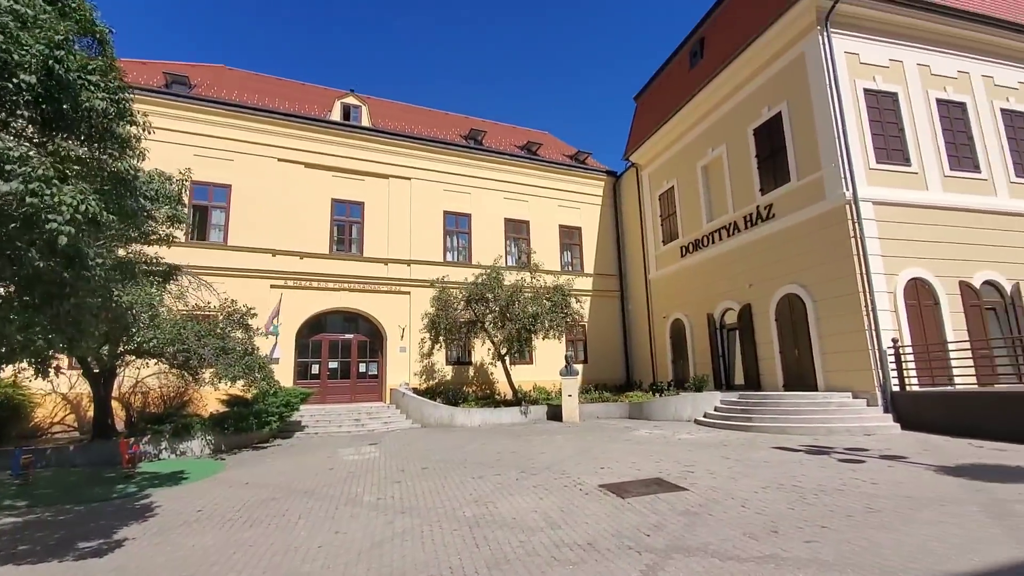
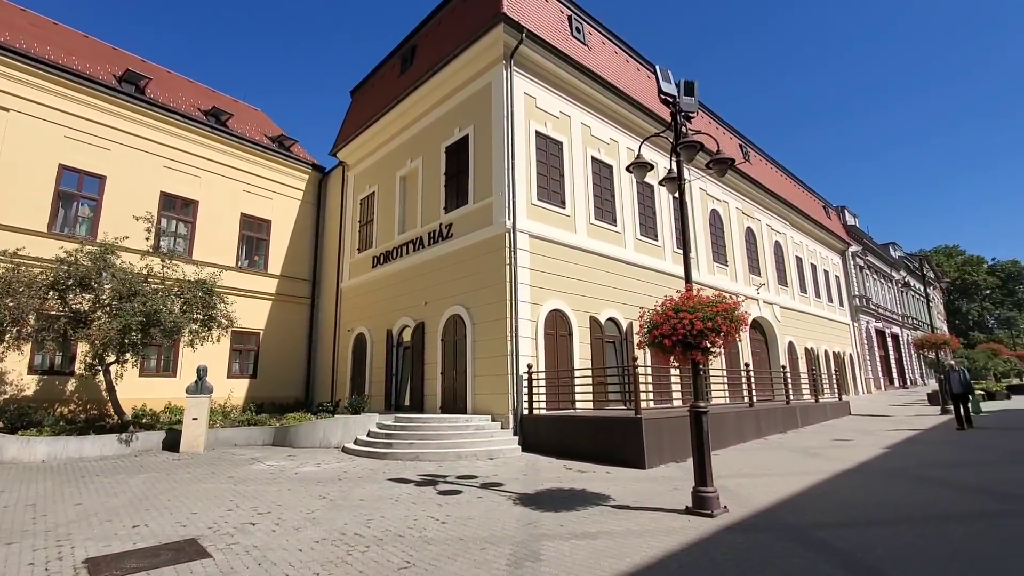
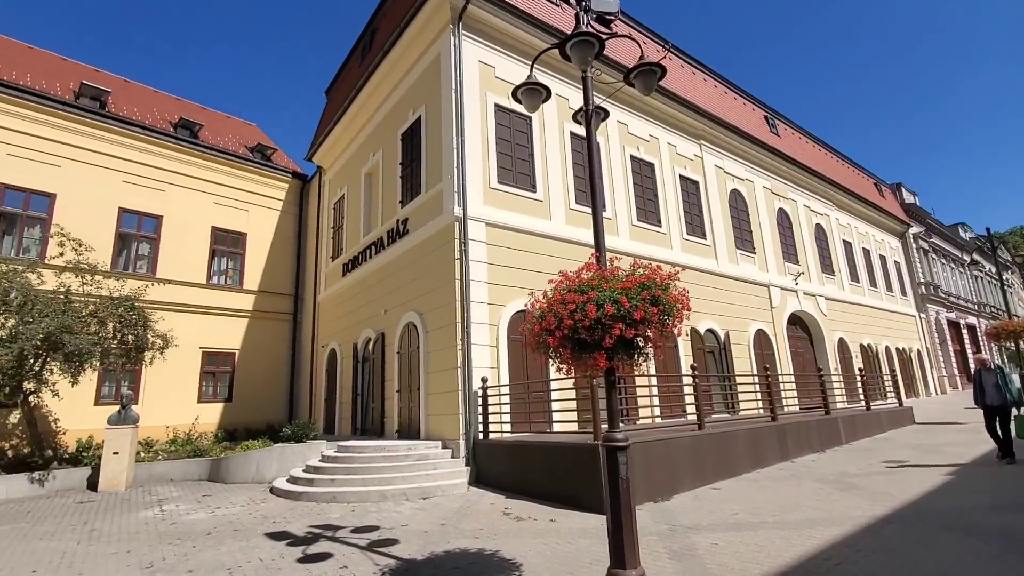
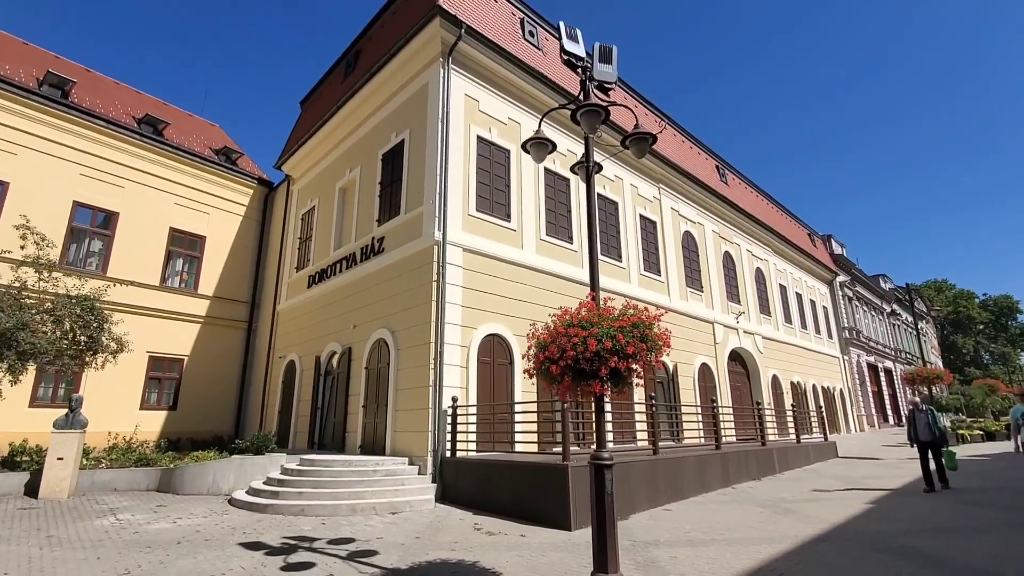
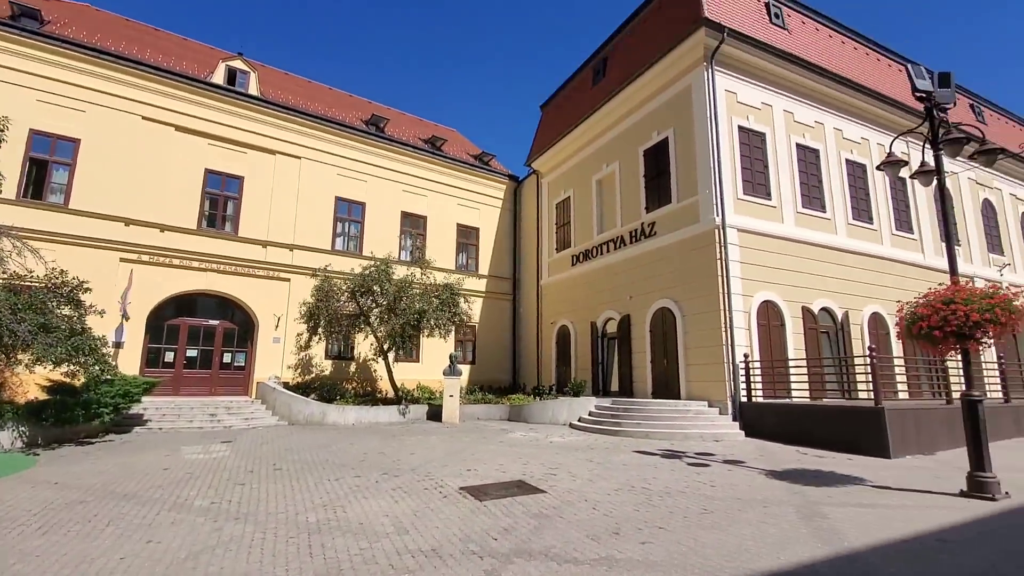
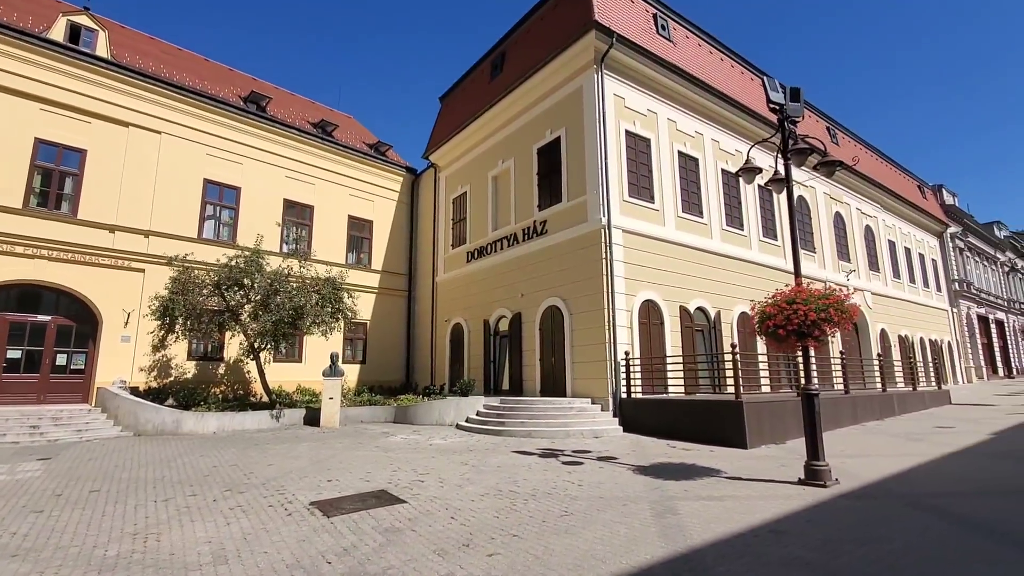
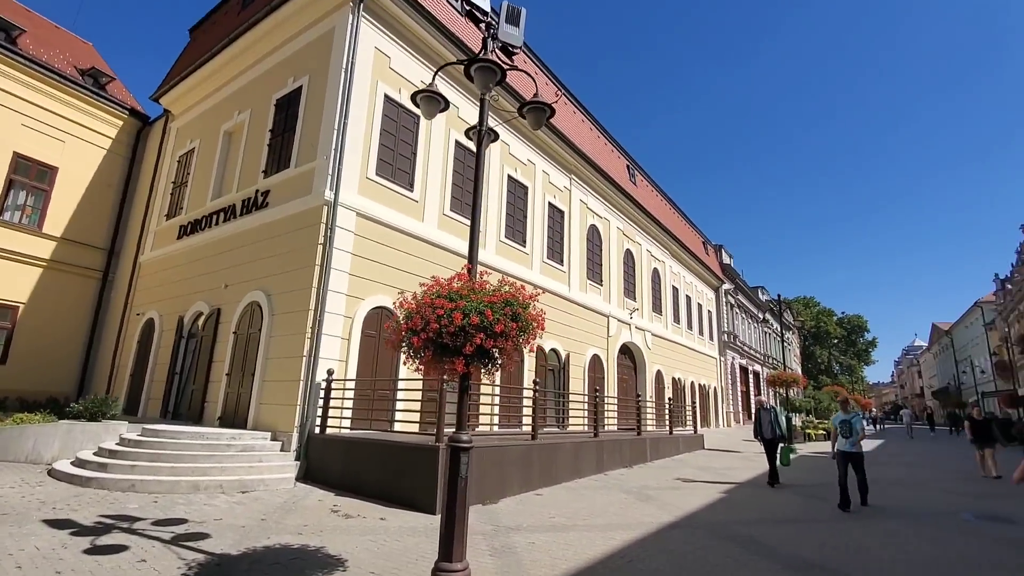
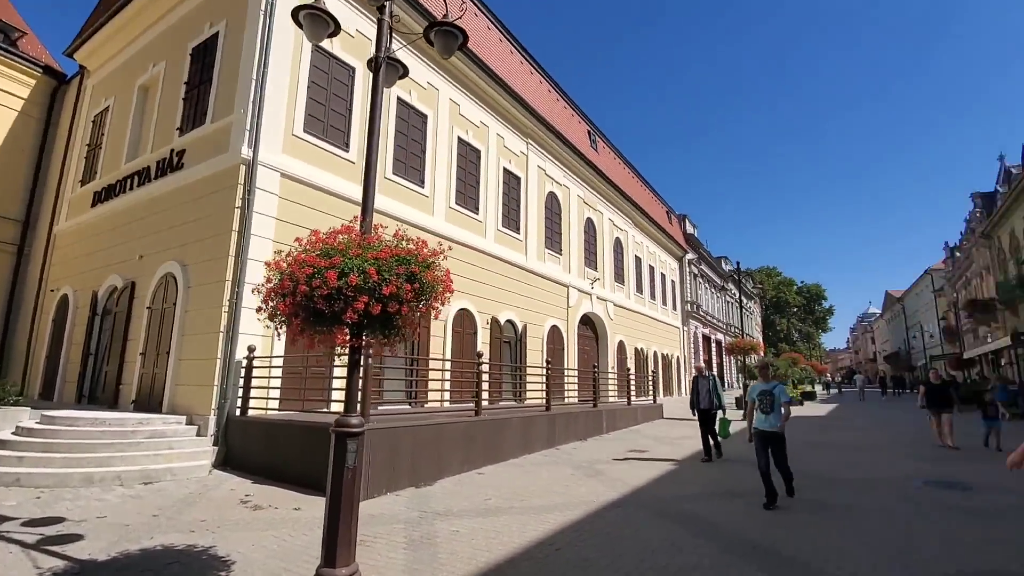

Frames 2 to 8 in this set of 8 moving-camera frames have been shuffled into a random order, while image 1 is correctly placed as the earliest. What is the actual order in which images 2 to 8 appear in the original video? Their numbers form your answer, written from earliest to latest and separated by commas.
5, 6, 2, 4, 7, 3, 8
